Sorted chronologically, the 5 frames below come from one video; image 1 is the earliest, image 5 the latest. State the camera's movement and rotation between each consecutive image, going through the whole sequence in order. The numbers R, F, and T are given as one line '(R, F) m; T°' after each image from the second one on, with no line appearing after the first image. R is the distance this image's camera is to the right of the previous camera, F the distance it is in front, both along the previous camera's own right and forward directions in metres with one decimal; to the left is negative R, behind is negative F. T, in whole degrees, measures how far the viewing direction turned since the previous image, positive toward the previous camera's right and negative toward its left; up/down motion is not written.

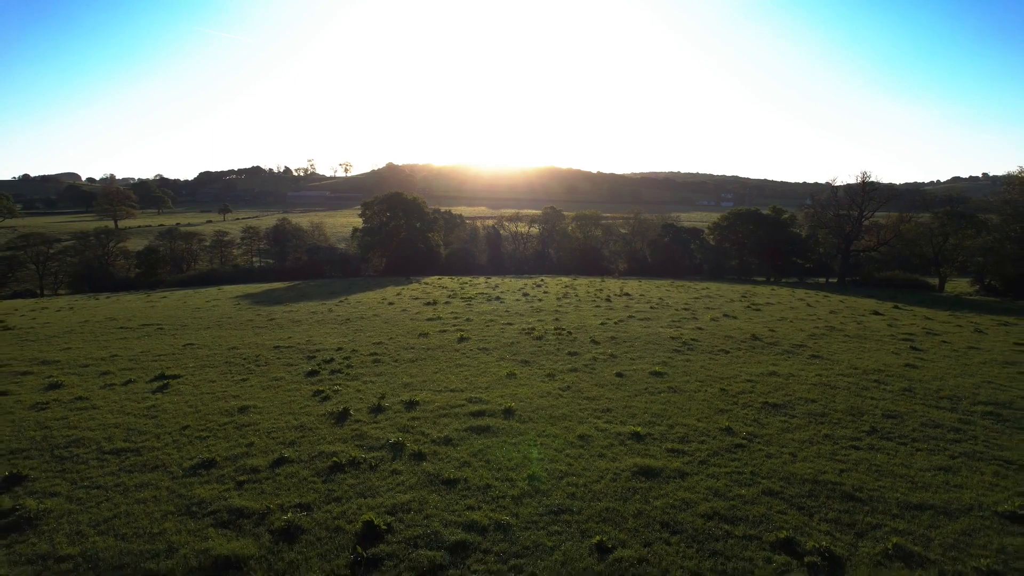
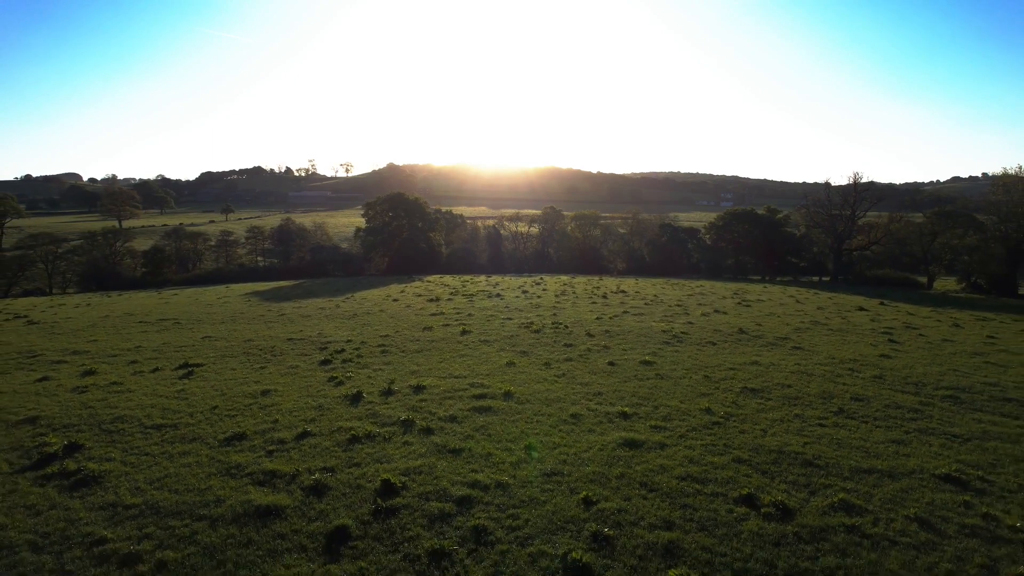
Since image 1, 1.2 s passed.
(0.0, -1.5) m; 0°
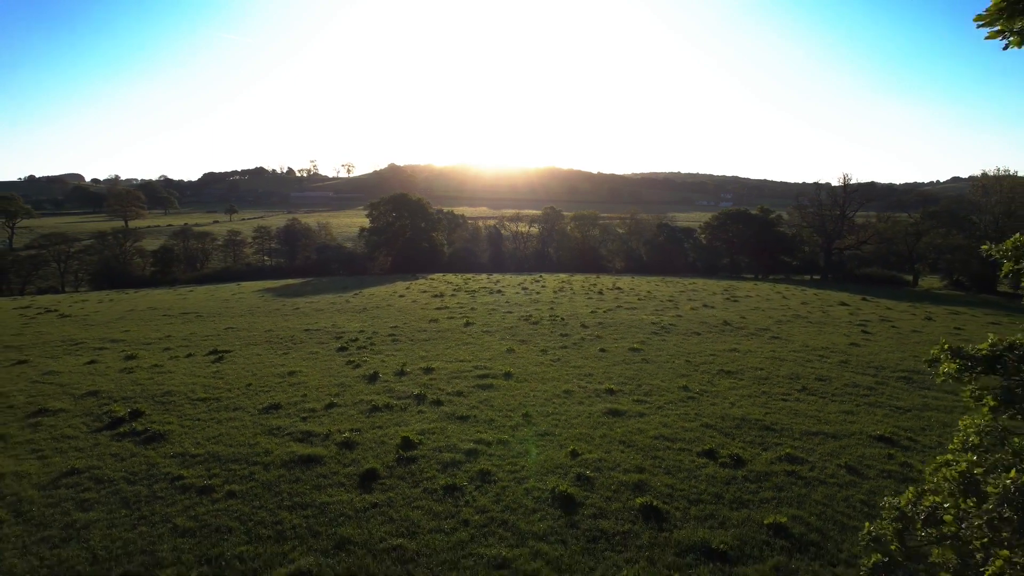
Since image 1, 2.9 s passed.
(0.0, -2.1) m; 0°
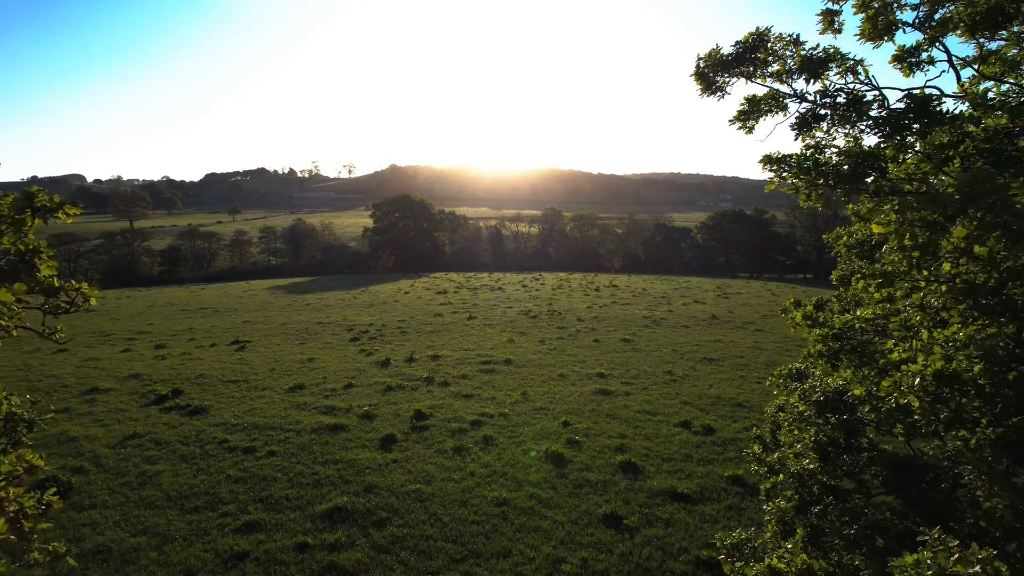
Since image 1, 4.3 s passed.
(0.0, -1.8) m; 0°
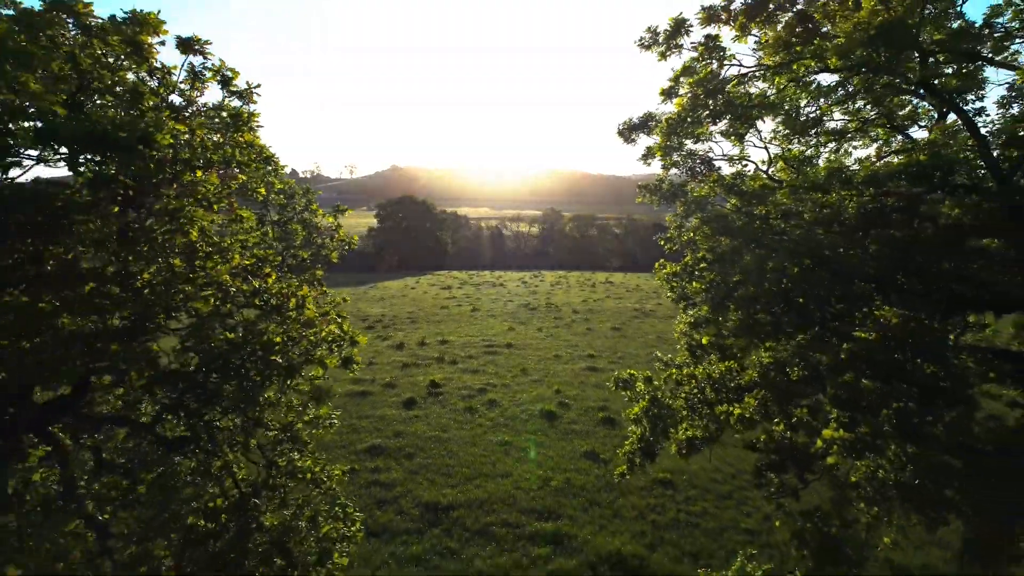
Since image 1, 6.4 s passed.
(0.0, -2.5) m; 0°
